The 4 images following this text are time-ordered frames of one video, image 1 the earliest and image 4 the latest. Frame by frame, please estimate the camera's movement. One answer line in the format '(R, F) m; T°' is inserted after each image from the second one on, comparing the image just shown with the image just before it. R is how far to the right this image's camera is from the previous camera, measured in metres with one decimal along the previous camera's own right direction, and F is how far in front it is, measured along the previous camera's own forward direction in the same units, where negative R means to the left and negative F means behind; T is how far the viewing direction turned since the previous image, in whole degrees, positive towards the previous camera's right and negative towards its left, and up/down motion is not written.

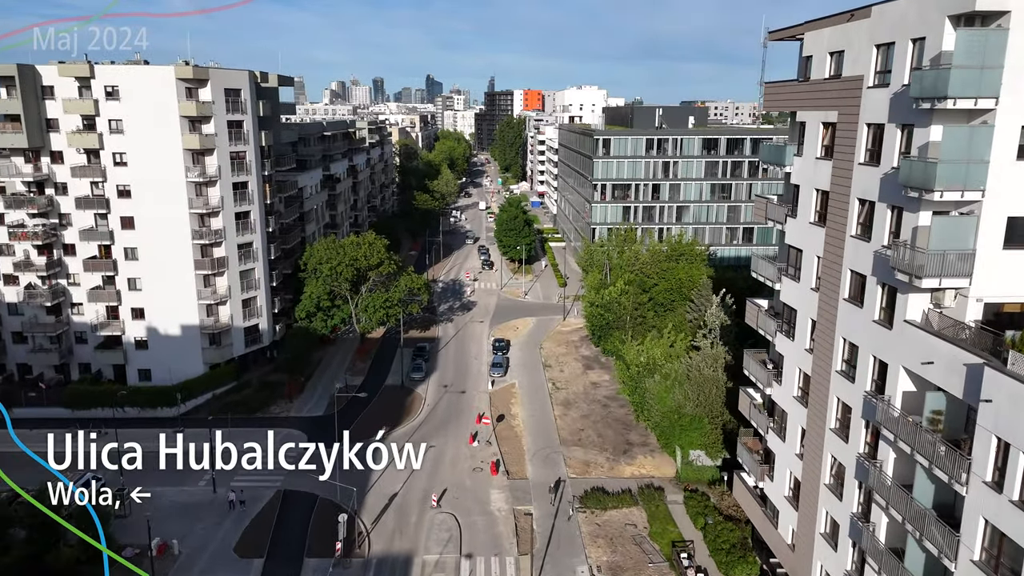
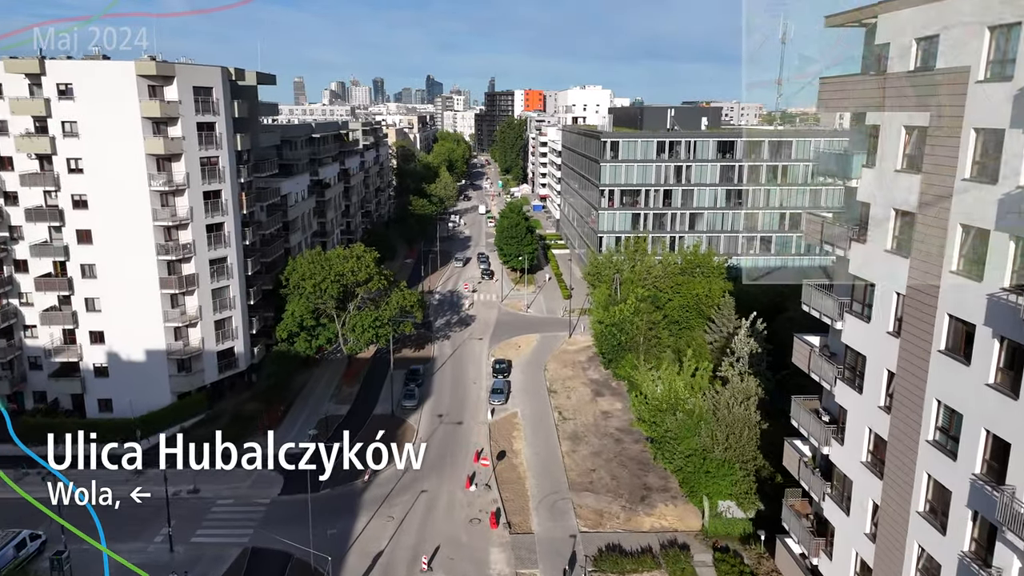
(-0.1, +5.0) m; 0°
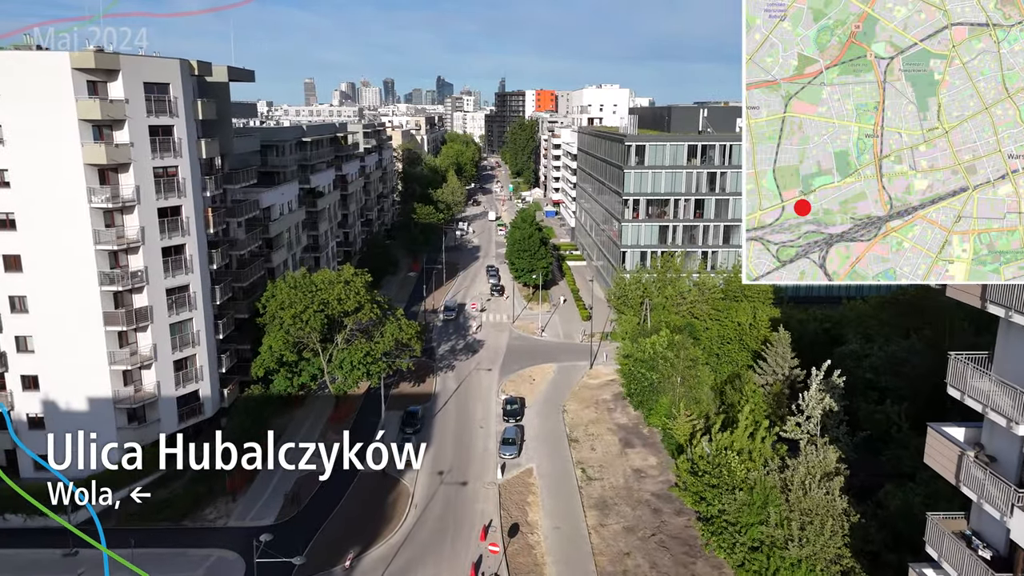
(-0.3, +7.5) m; -1°
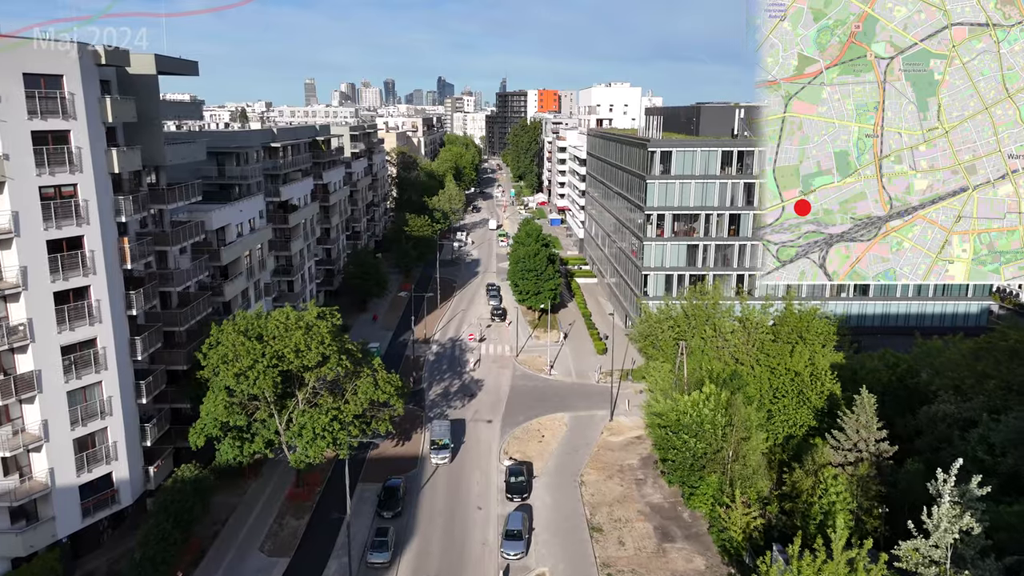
(-0.2, +9.2) m; 0°
